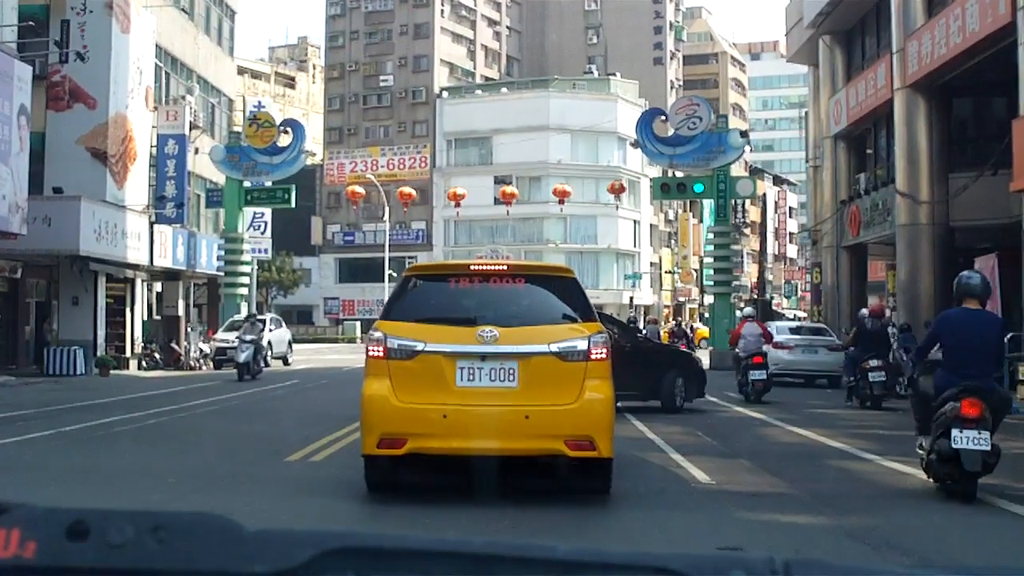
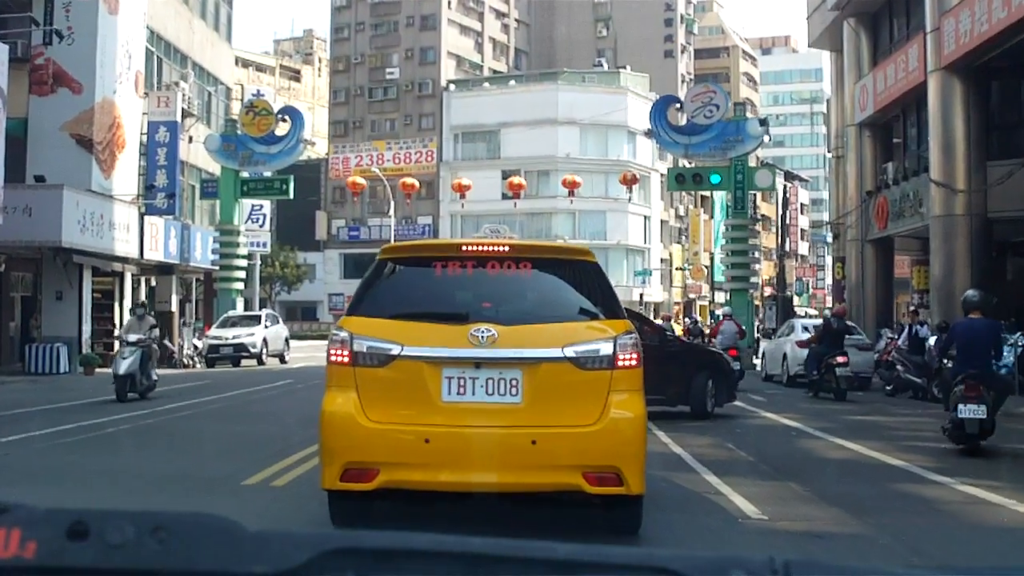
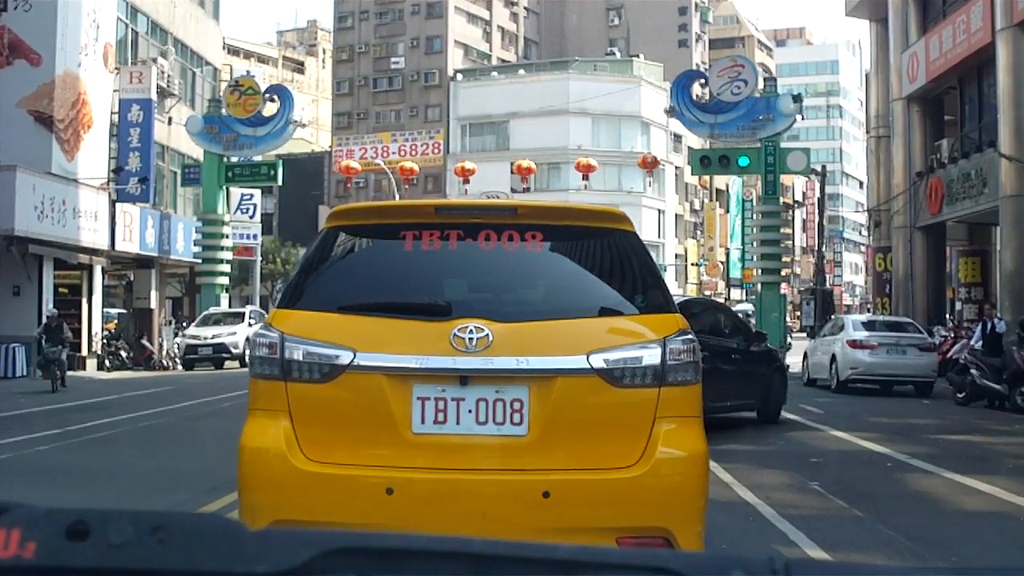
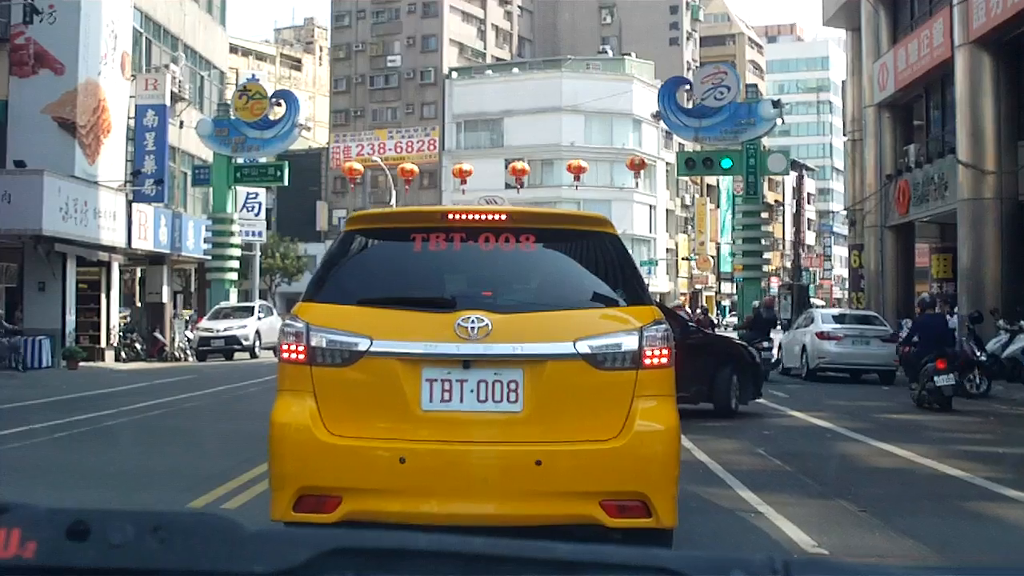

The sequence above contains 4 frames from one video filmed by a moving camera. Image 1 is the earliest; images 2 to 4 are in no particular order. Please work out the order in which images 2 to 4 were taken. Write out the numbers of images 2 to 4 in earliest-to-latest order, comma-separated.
2, 4, 3
